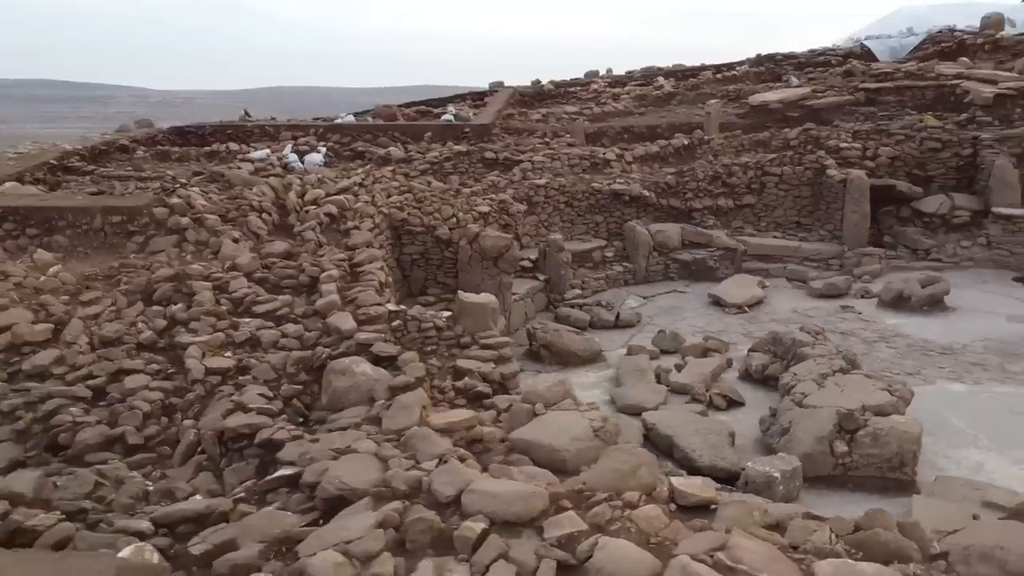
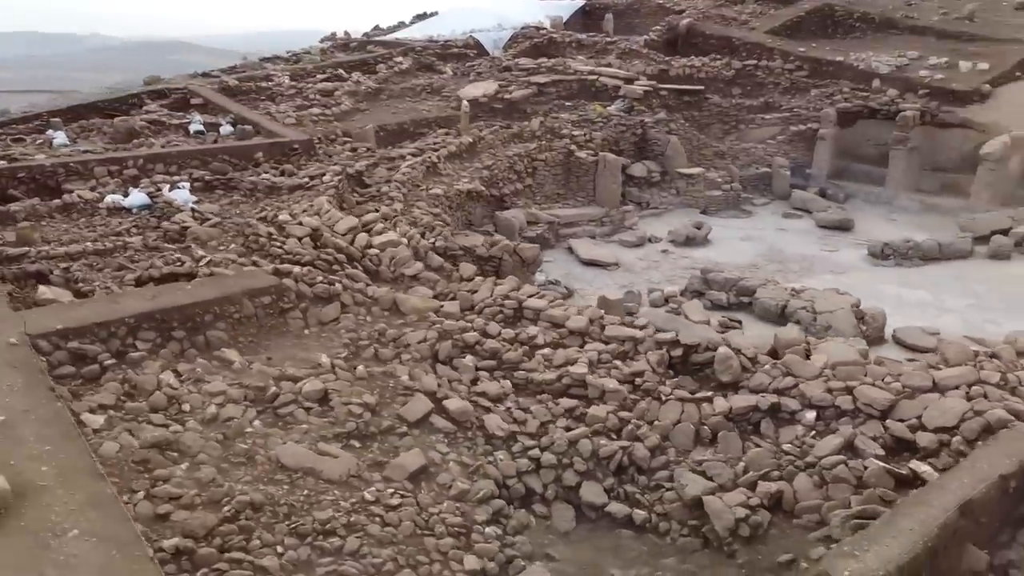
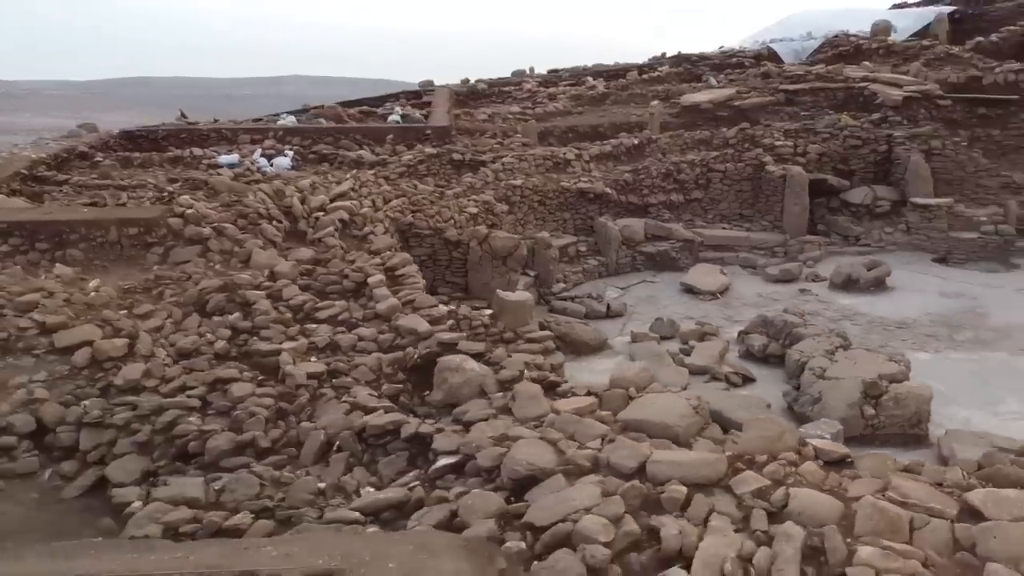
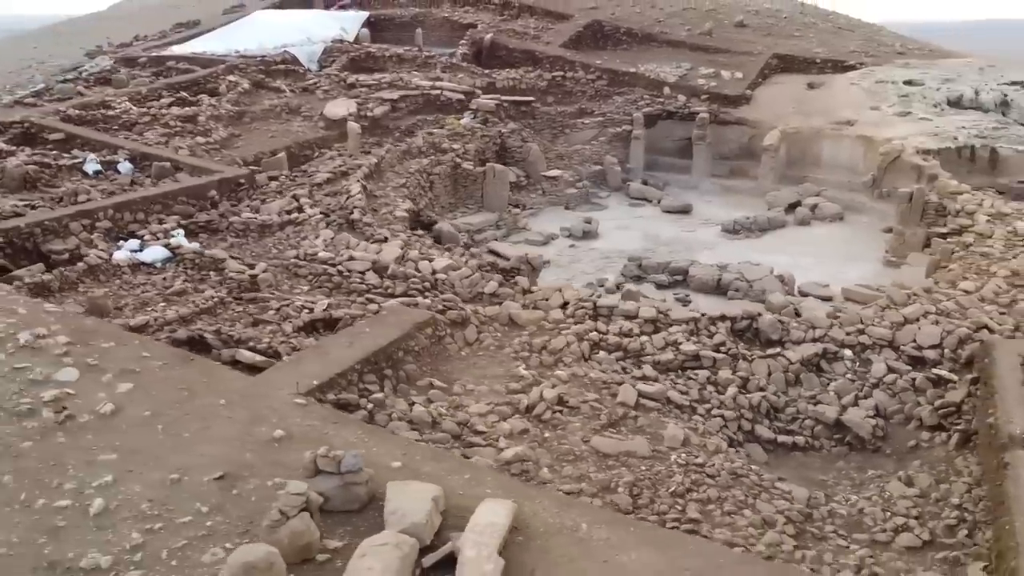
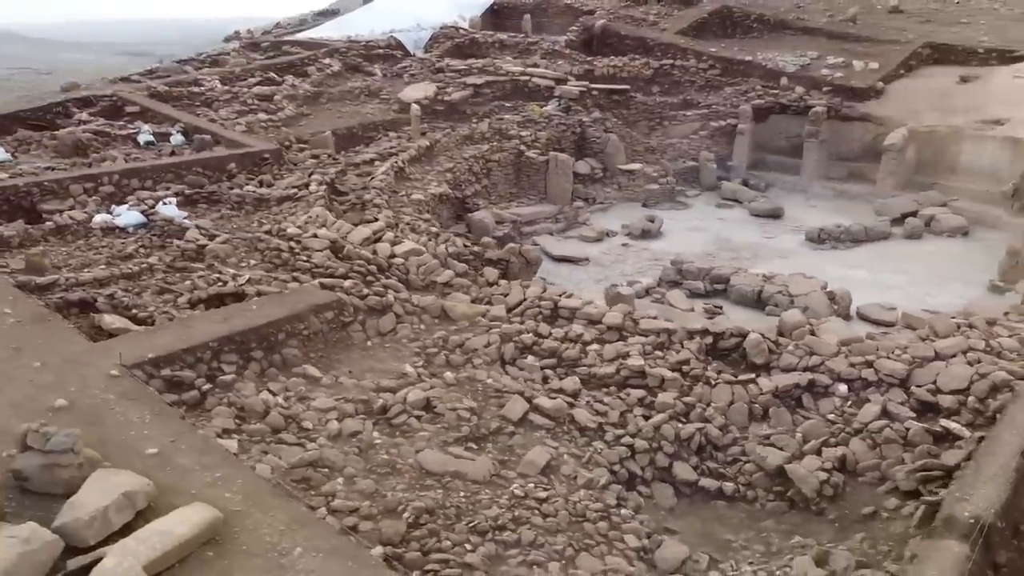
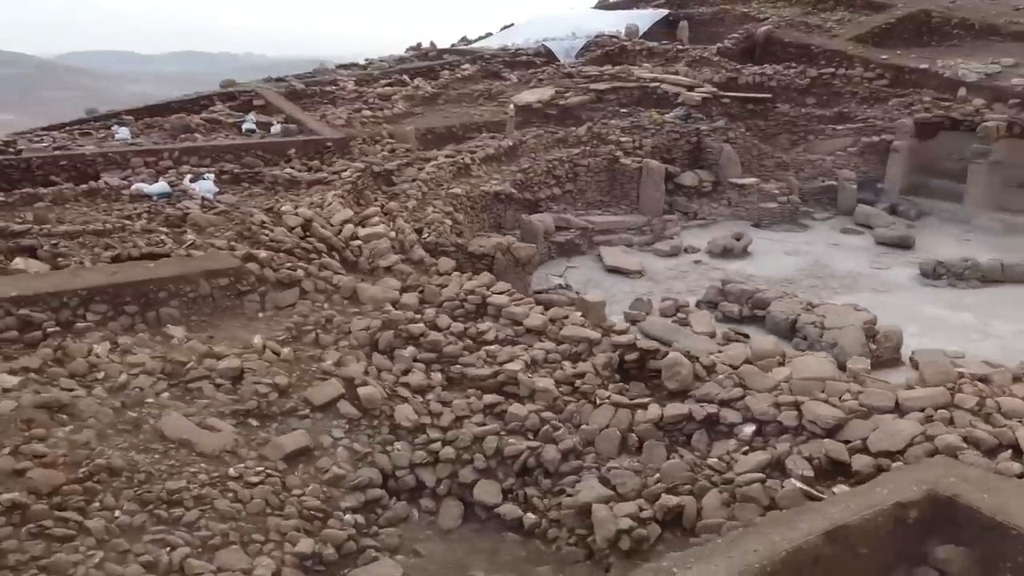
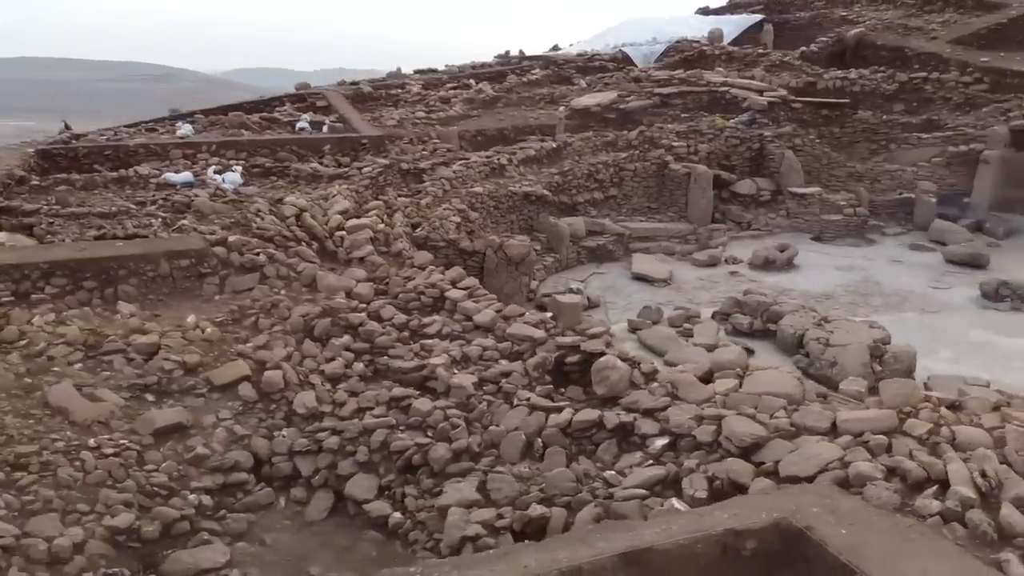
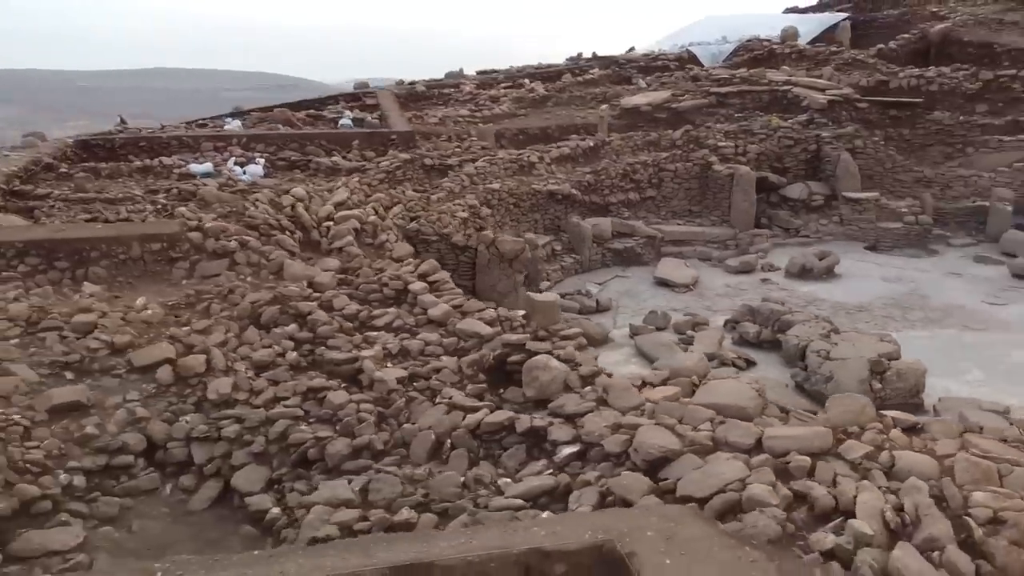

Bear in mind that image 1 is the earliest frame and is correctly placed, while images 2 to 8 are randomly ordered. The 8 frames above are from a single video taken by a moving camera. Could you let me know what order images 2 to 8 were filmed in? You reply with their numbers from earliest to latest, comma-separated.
3, 8, 7, 6, 2, 5, 4
